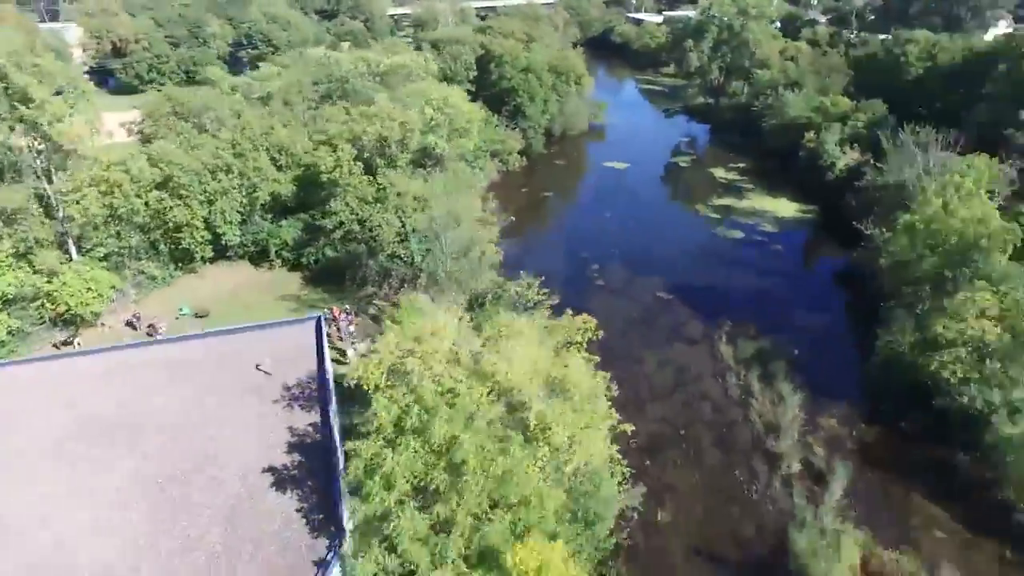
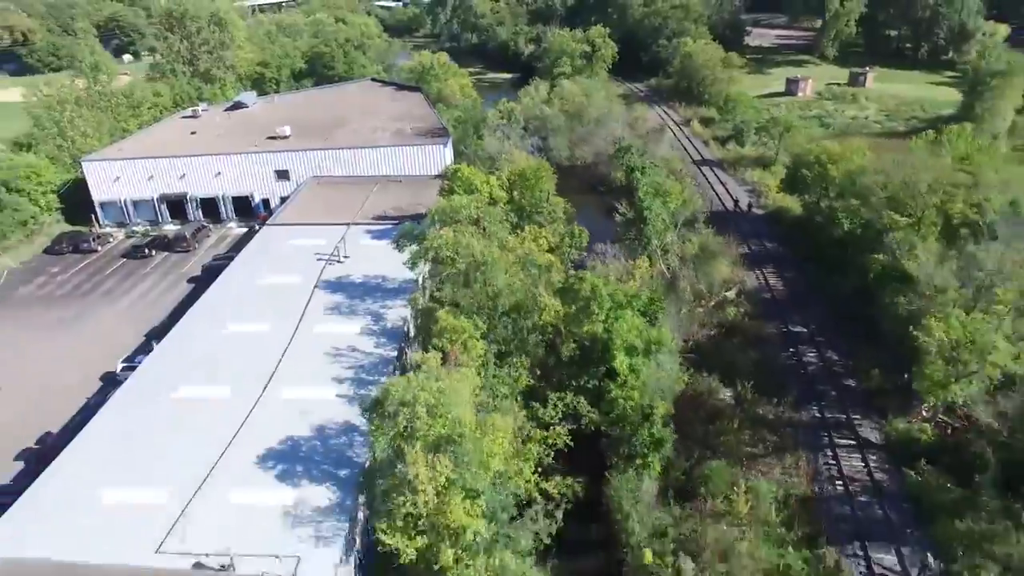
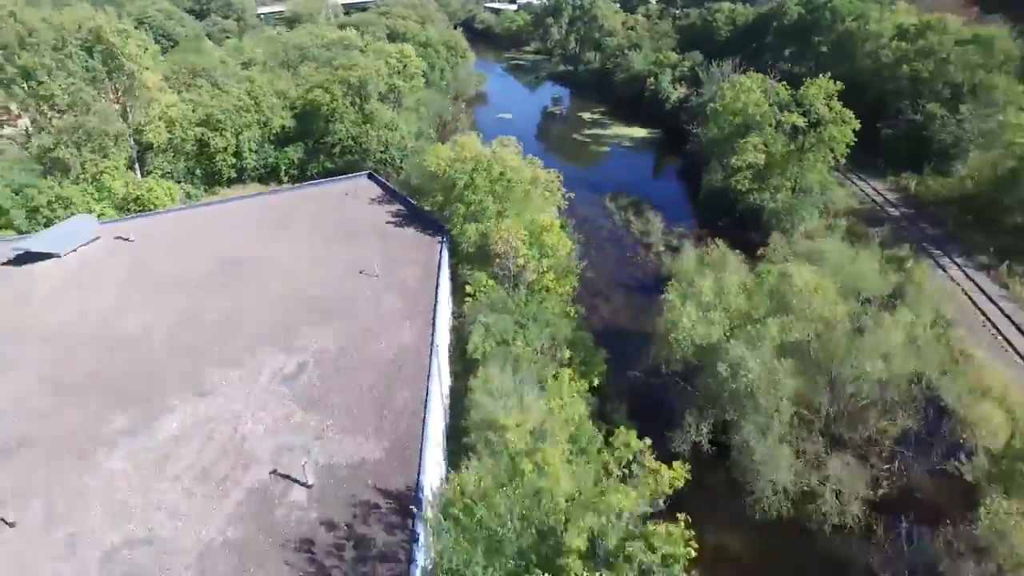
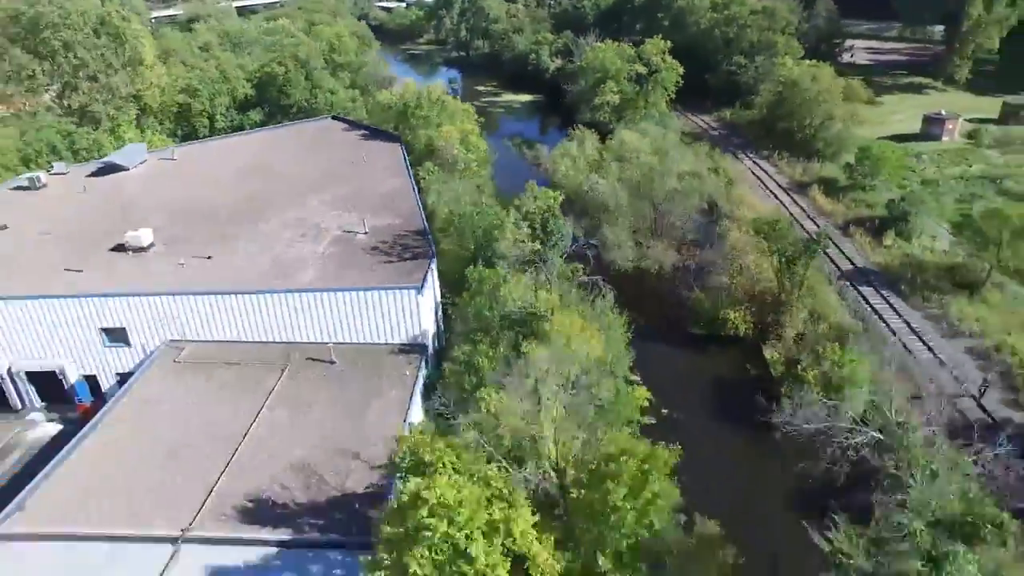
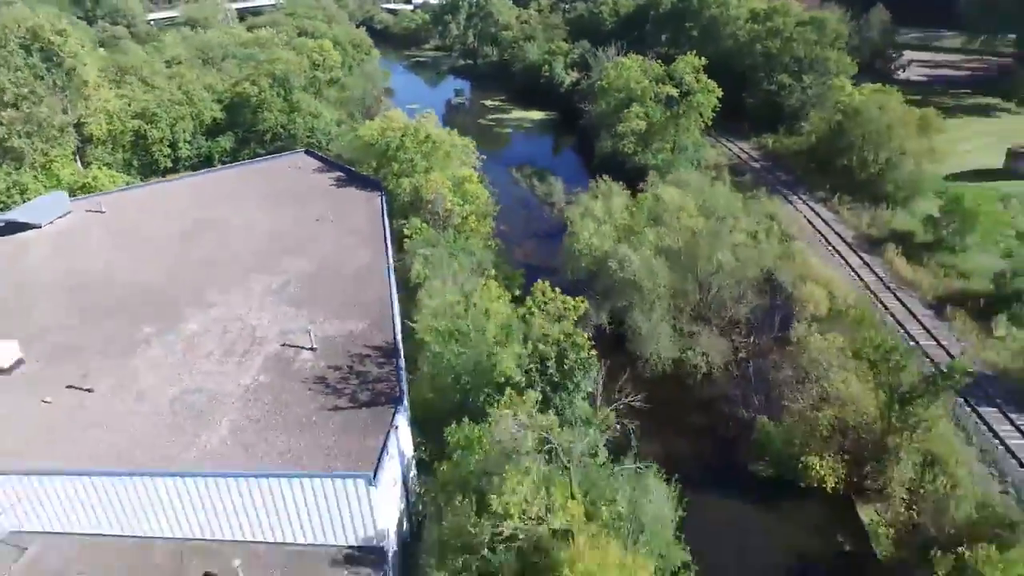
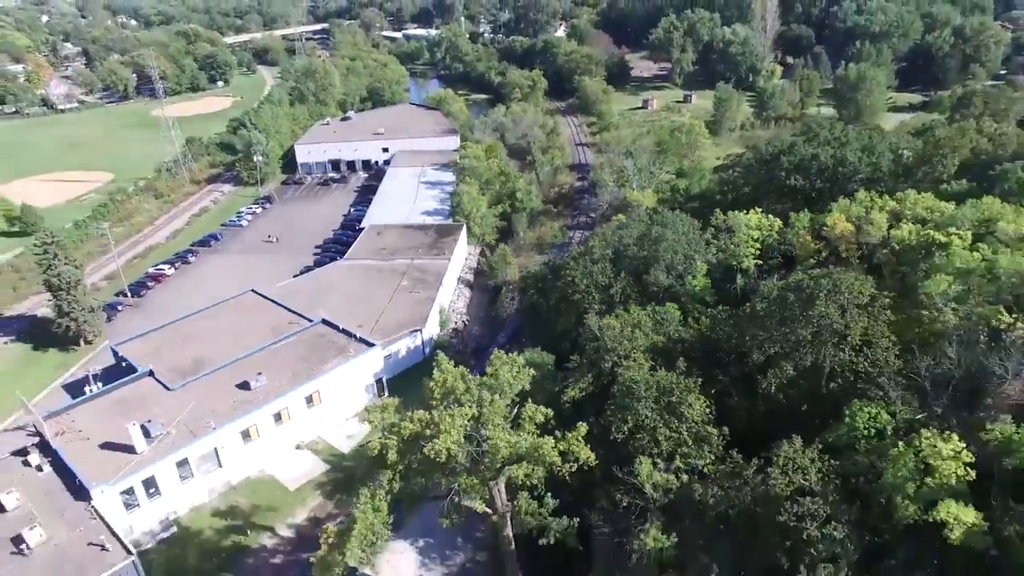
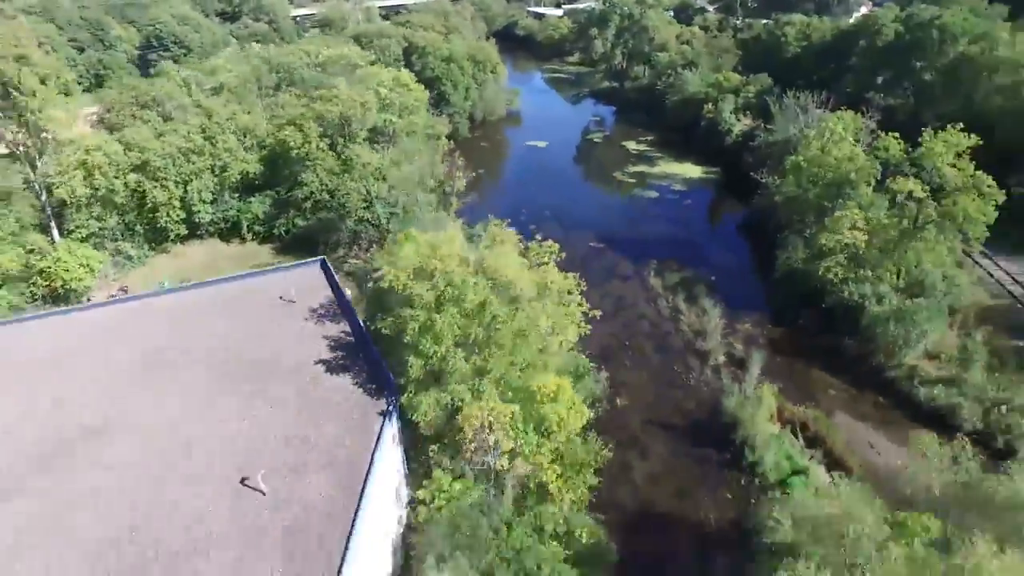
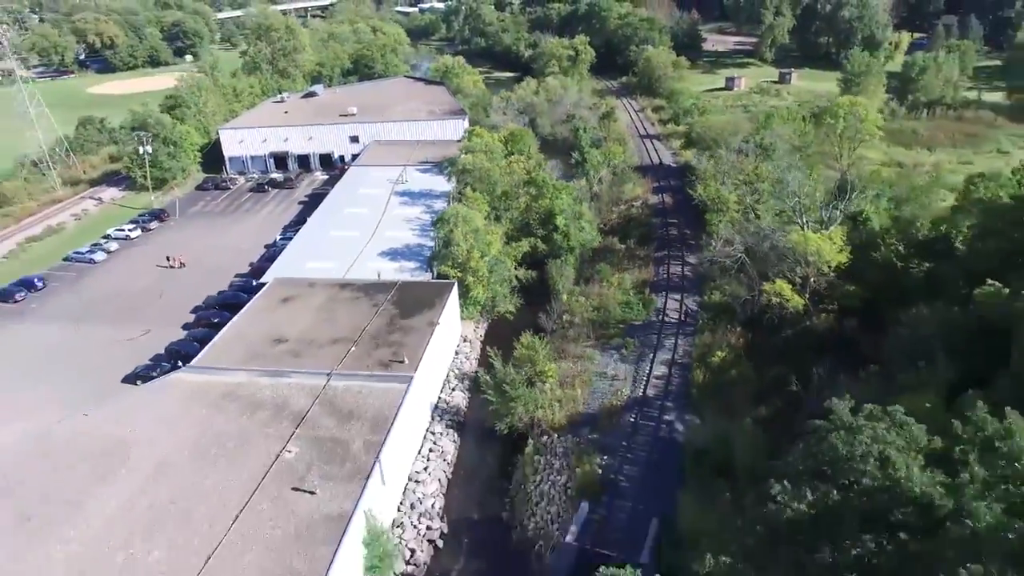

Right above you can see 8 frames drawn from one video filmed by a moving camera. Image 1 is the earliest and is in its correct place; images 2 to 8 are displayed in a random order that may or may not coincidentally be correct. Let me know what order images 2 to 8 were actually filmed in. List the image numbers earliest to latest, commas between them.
7, 3, 5, 4, 2, 8, 6
